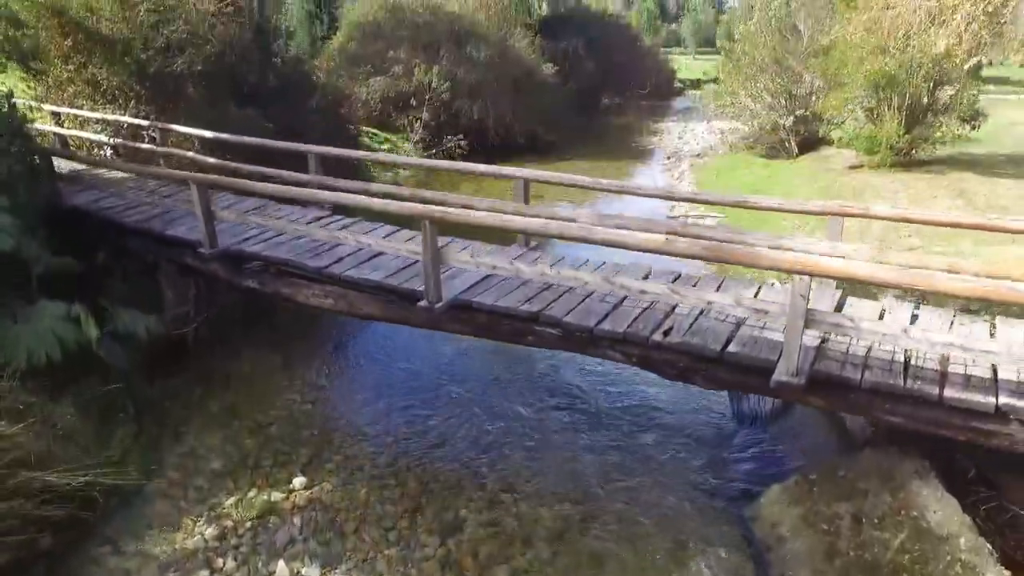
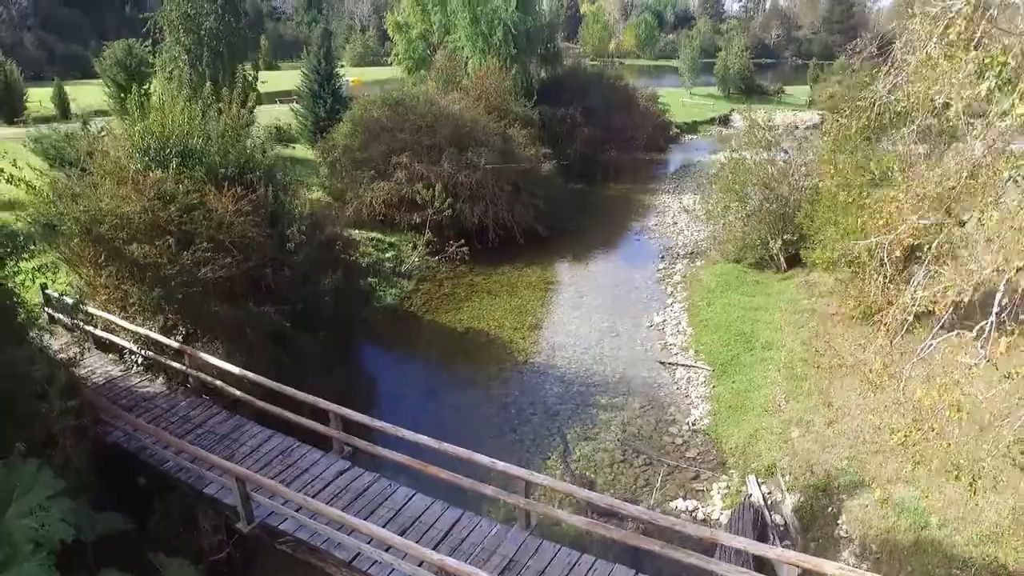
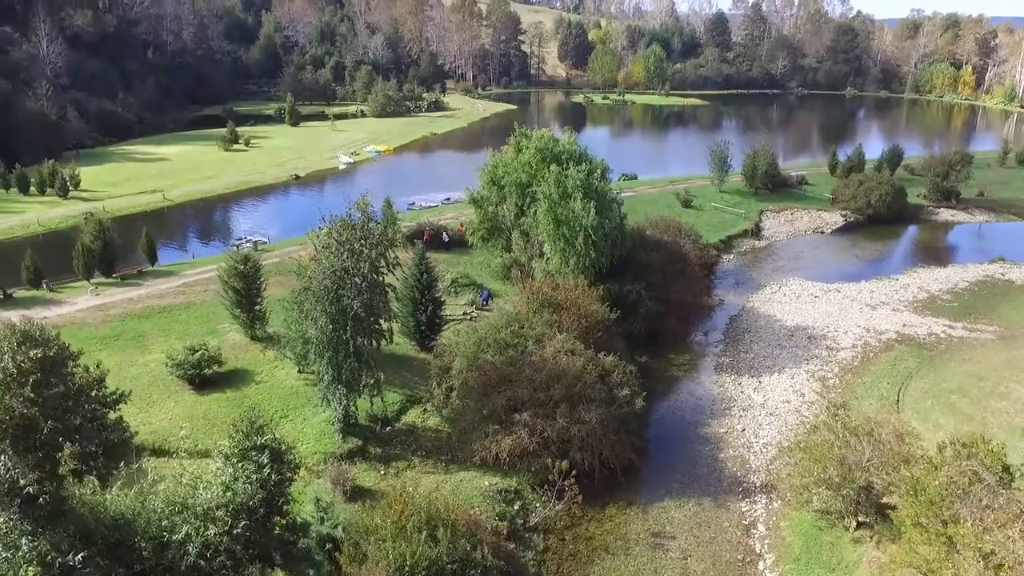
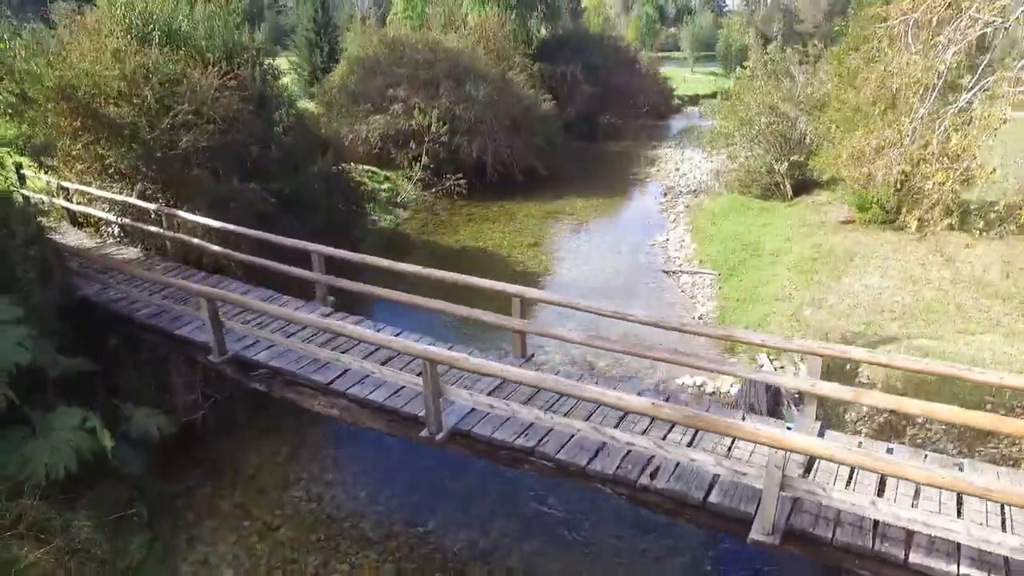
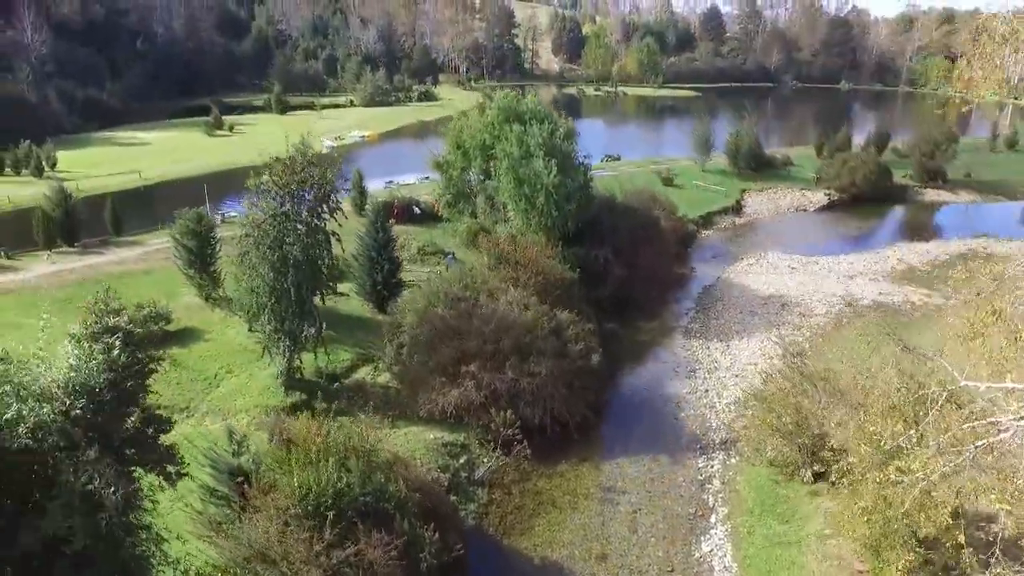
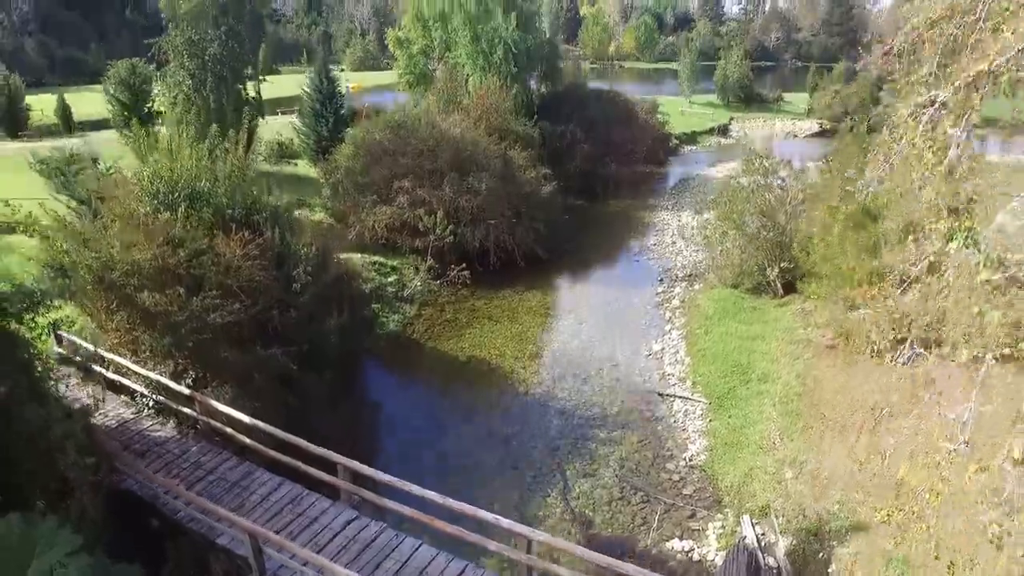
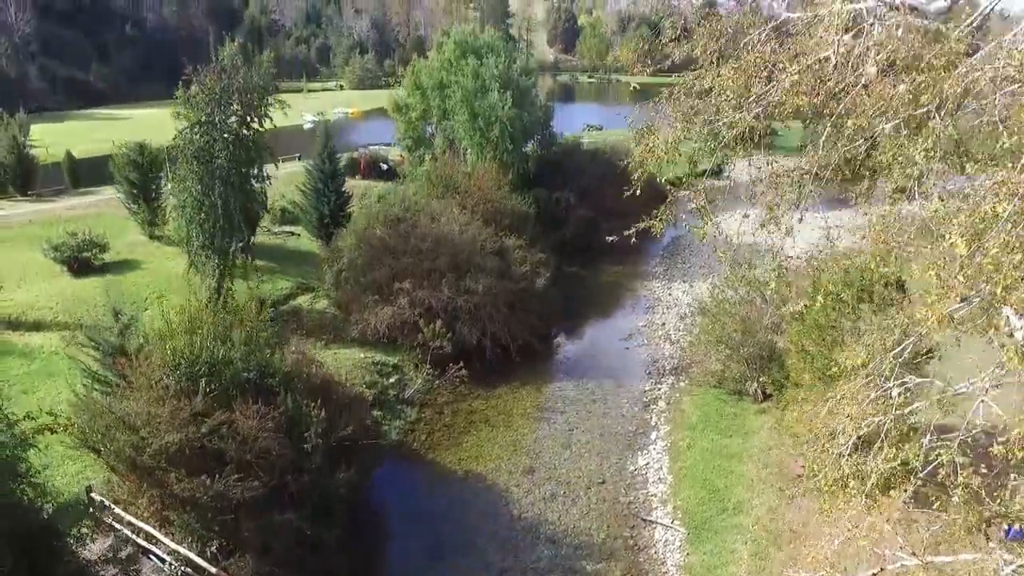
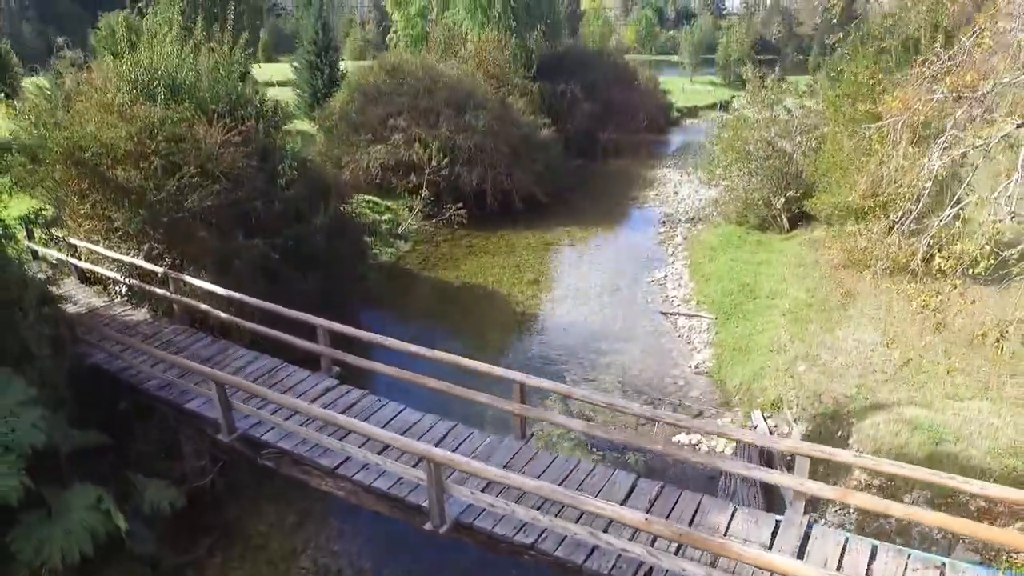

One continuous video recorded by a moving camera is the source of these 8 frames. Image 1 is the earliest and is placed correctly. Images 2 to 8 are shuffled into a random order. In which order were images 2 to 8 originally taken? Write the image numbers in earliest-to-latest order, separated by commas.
4, 8, 2, 6, 7, 5, 3
